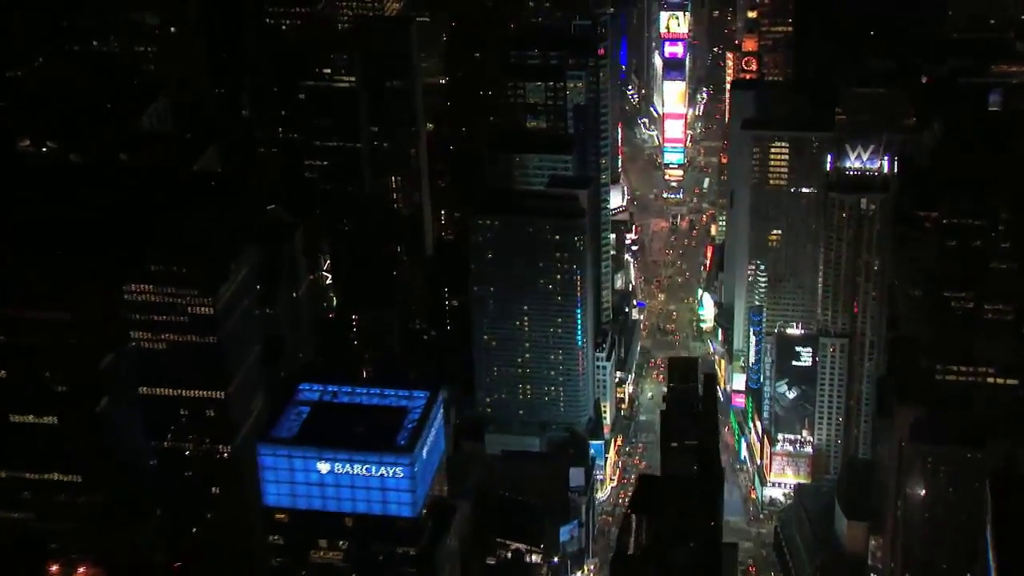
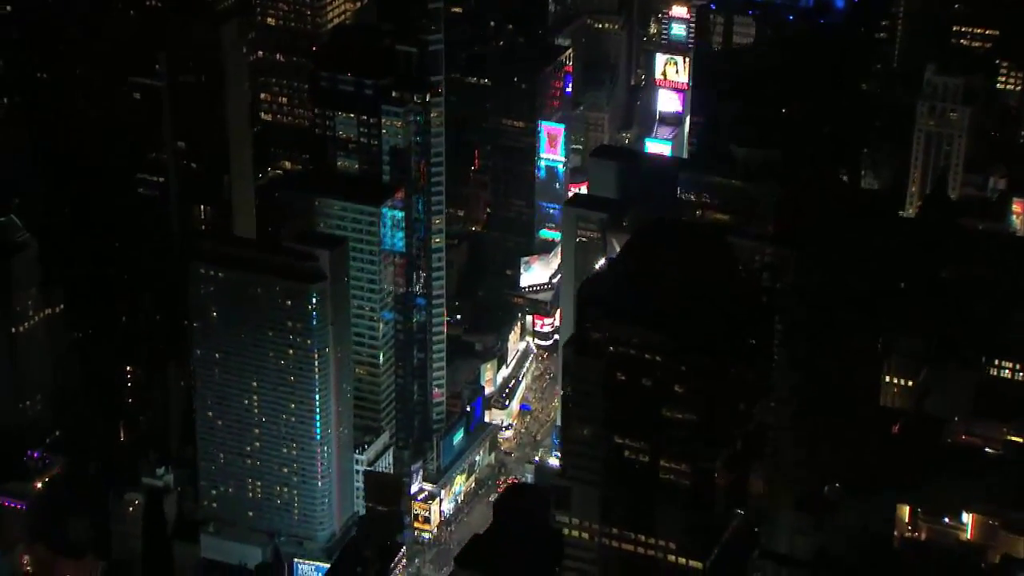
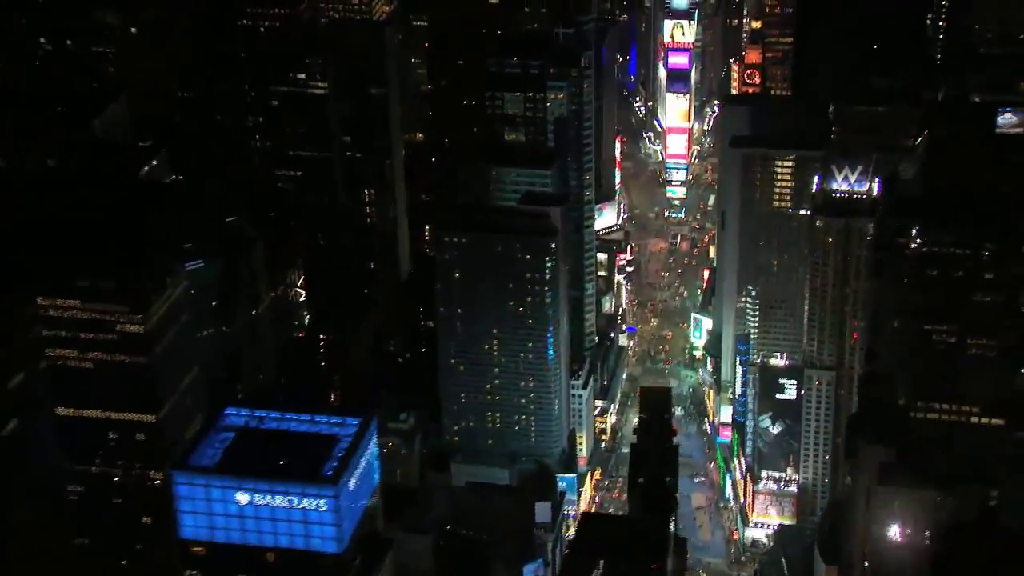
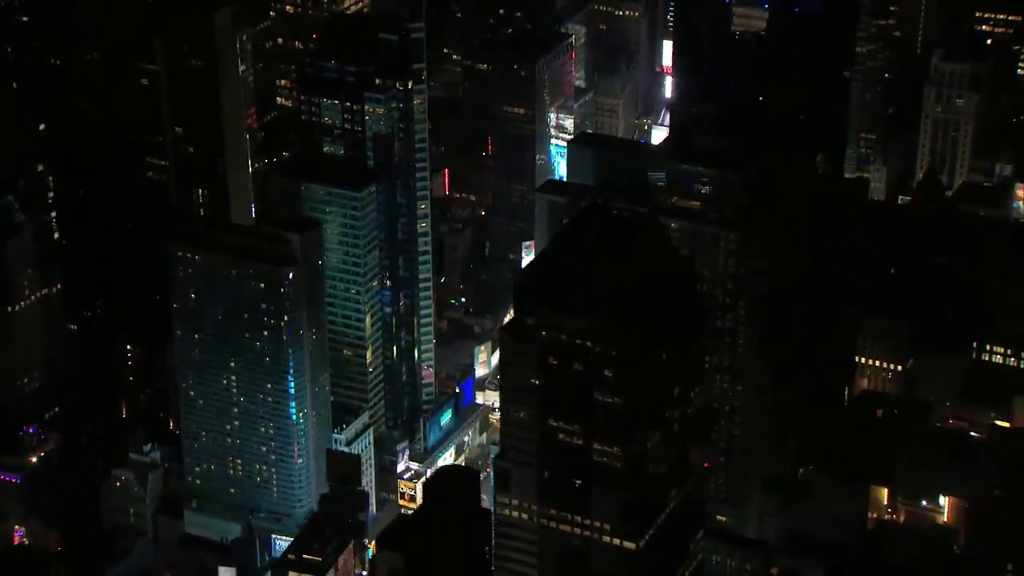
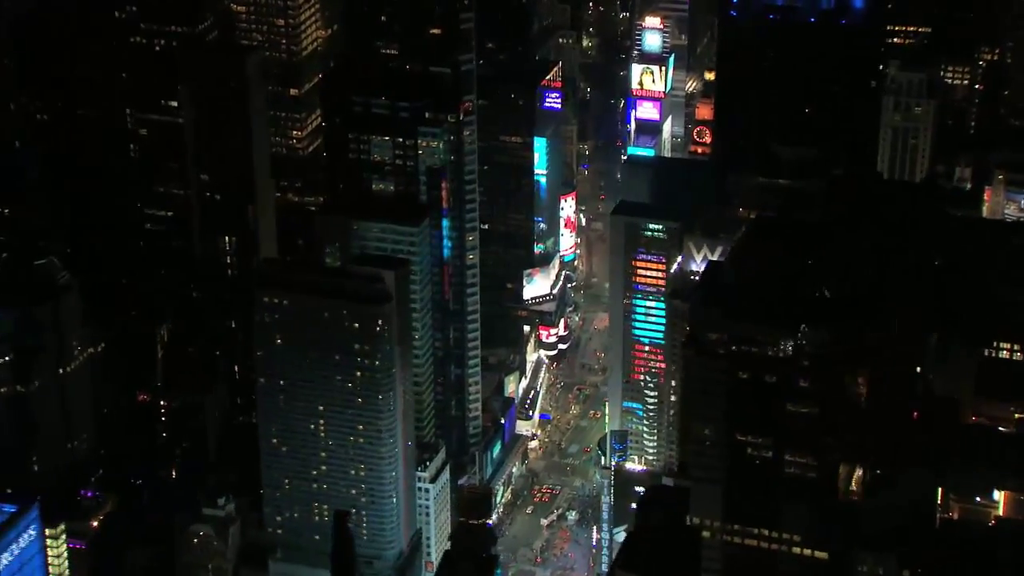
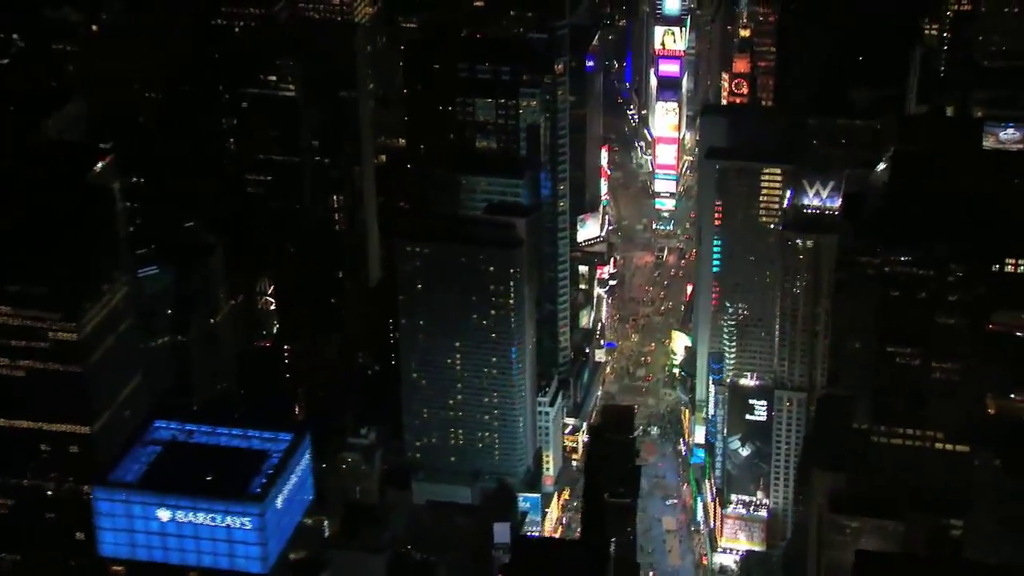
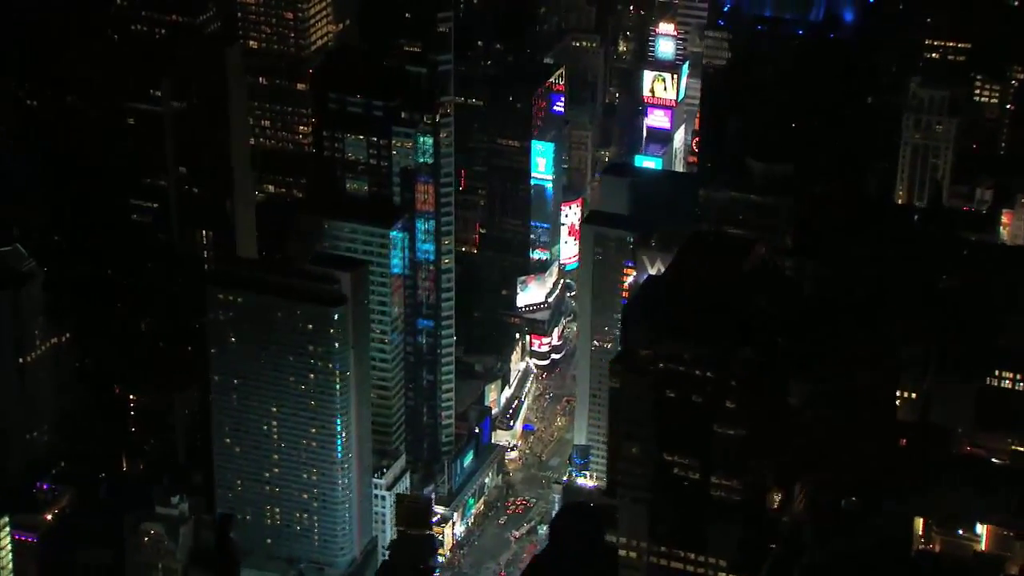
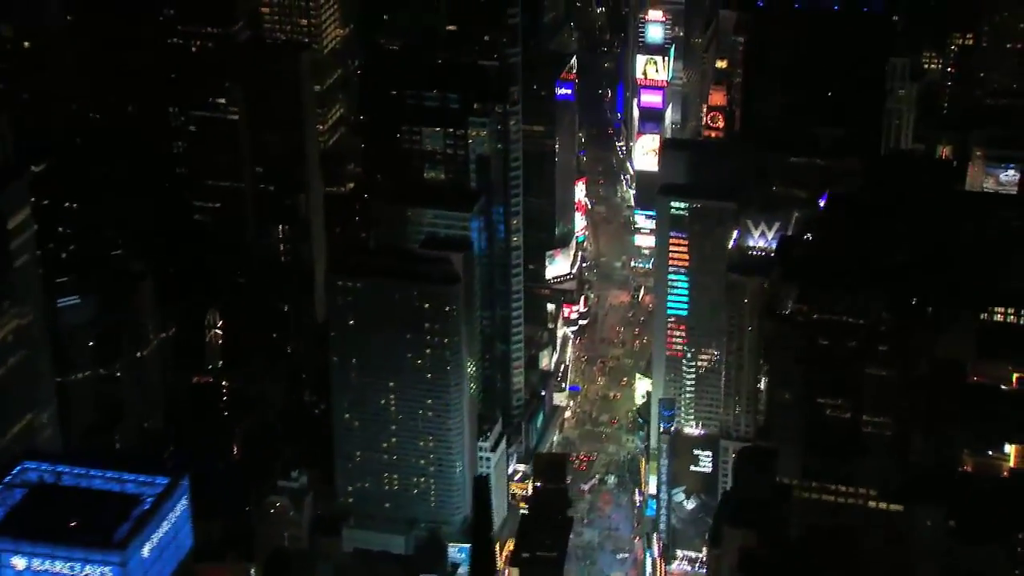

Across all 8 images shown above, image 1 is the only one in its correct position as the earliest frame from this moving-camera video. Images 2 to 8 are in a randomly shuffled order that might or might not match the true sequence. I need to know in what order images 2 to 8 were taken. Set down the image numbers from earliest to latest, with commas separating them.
3, 6, 8, 5, 7, 2, 4
